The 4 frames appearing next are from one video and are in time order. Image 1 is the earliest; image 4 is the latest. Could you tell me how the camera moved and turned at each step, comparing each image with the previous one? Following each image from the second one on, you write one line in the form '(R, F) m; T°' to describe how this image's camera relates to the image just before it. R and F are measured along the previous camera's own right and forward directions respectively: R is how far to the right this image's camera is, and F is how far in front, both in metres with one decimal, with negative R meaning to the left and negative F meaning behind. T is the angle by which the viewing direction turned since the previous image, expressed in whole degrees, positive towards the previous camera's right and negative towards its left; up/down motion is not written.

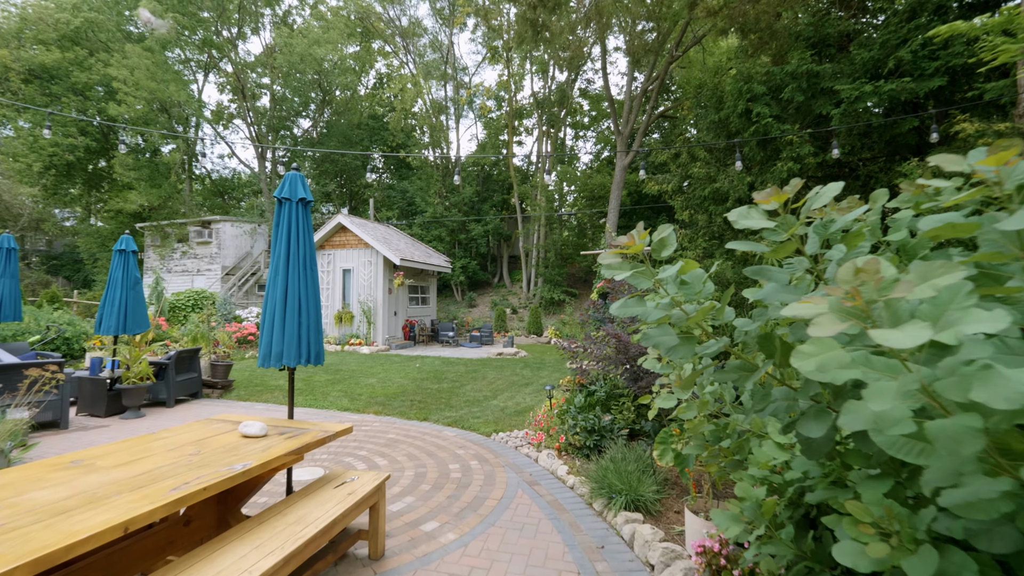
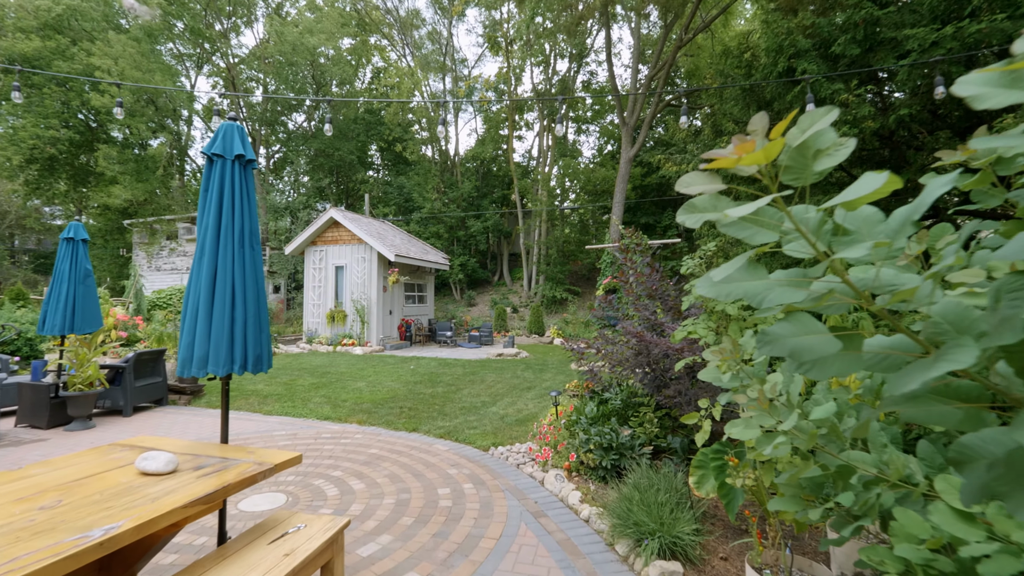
(0.0, +0.8) m; 0°
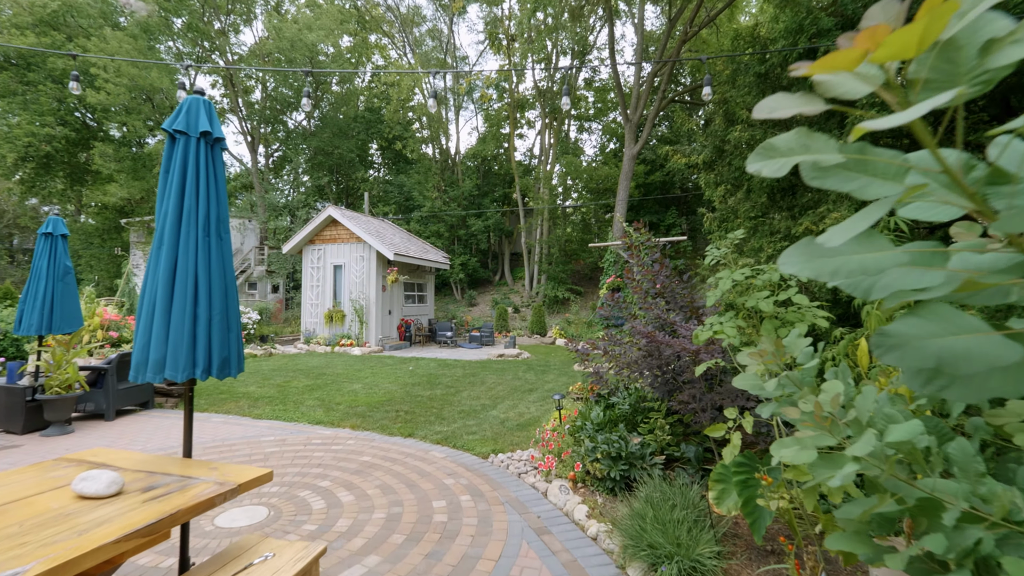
(0.0, +0.3) m; 0°
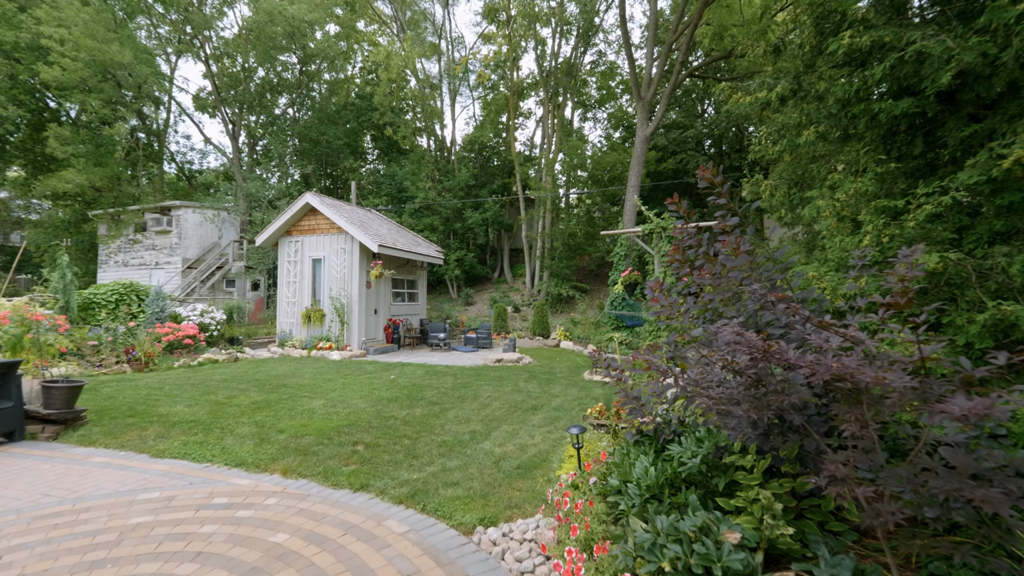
(0.0, +1.7) m; 0°
